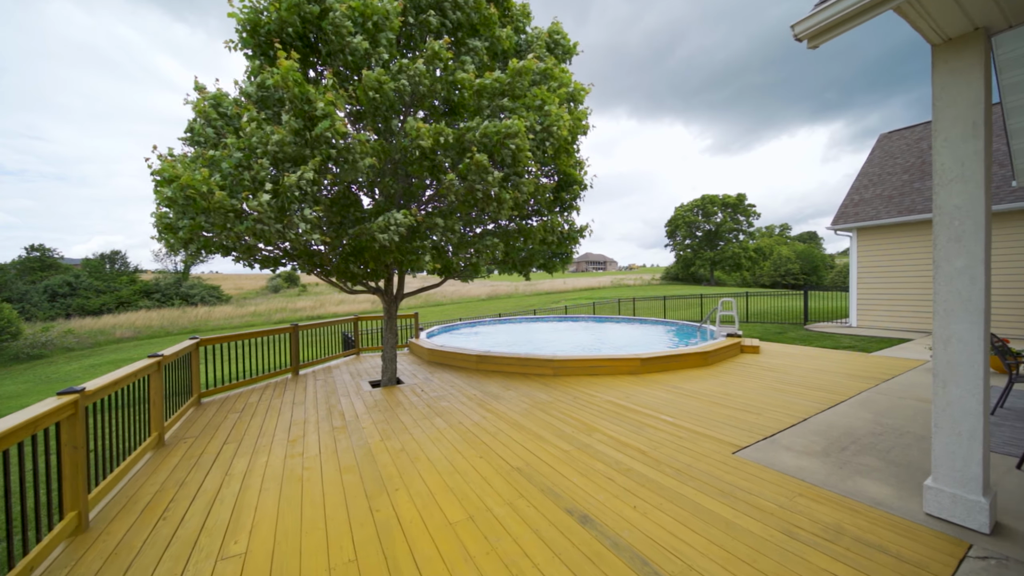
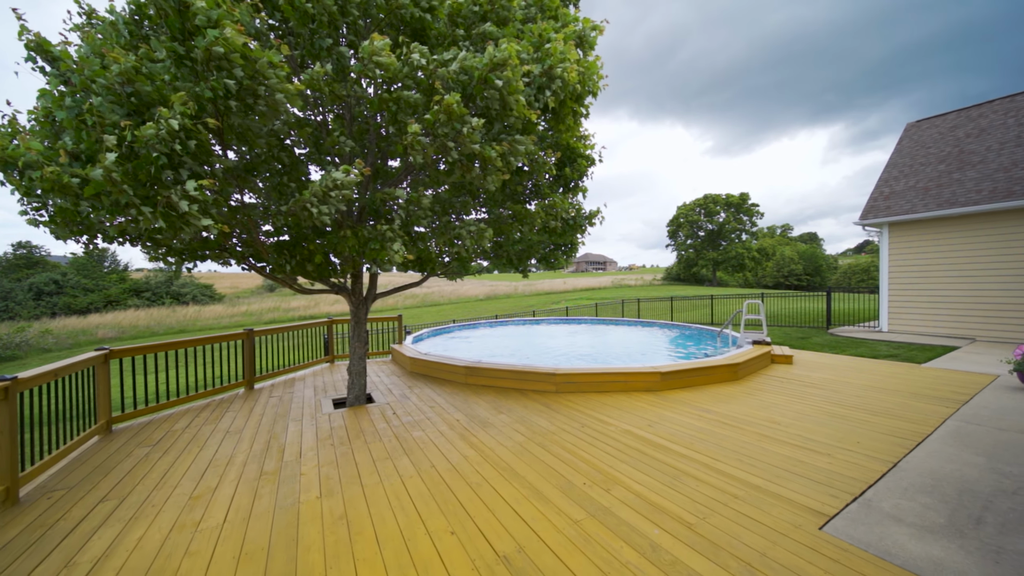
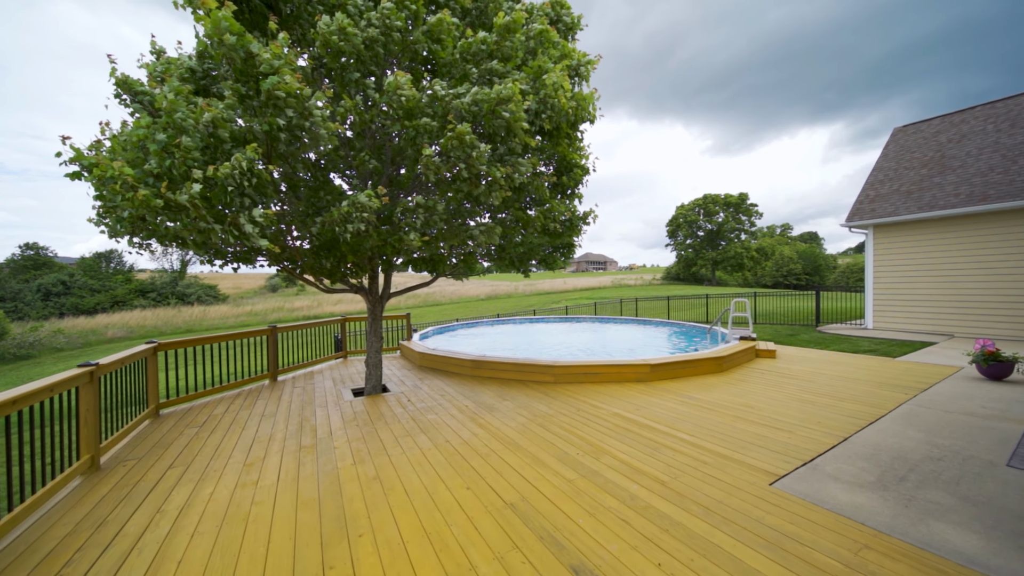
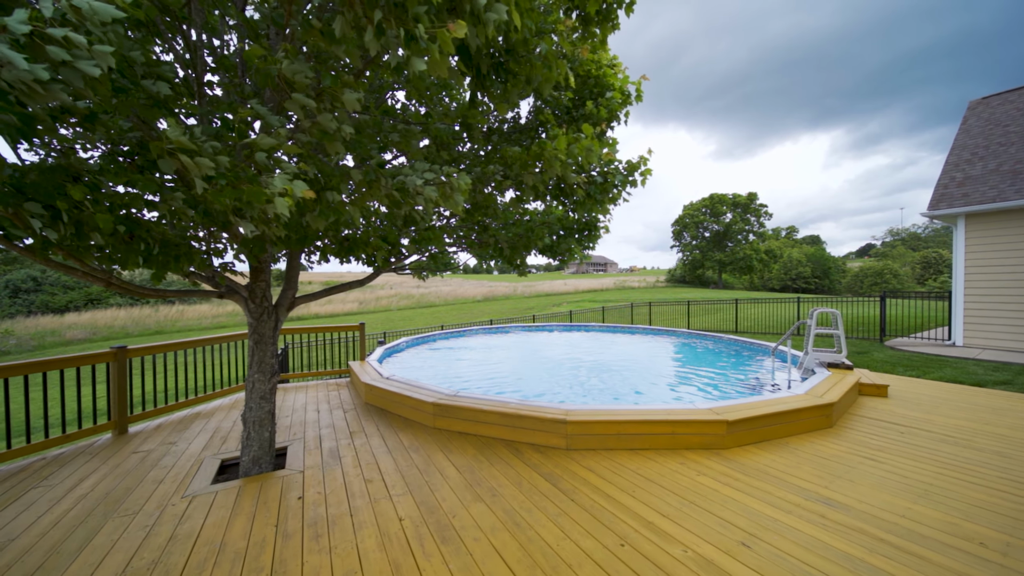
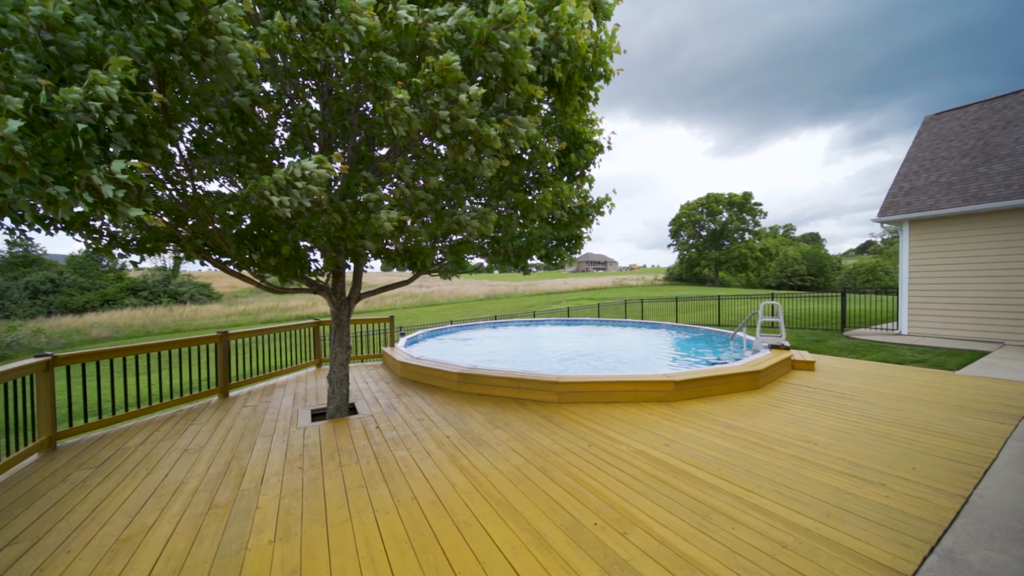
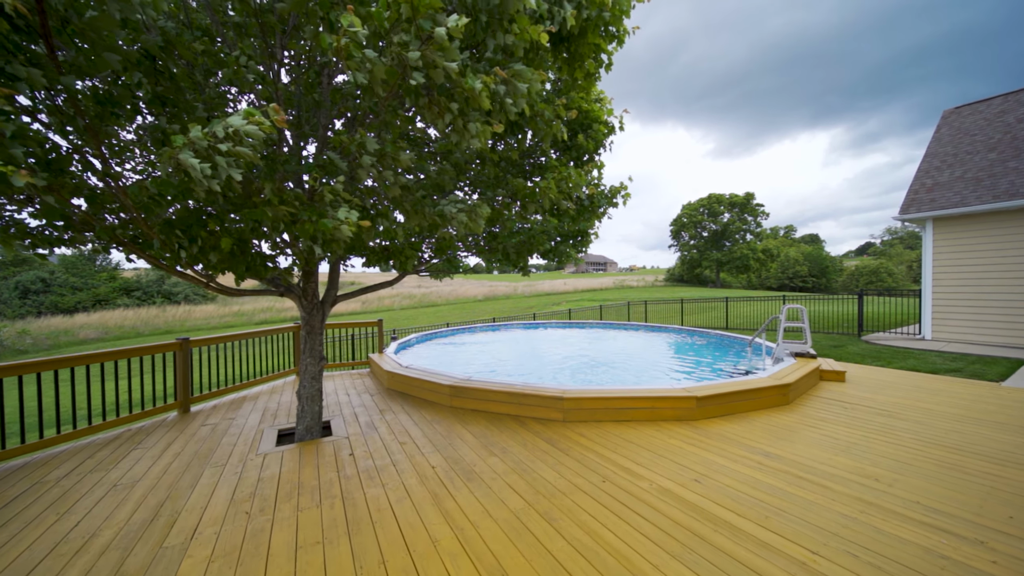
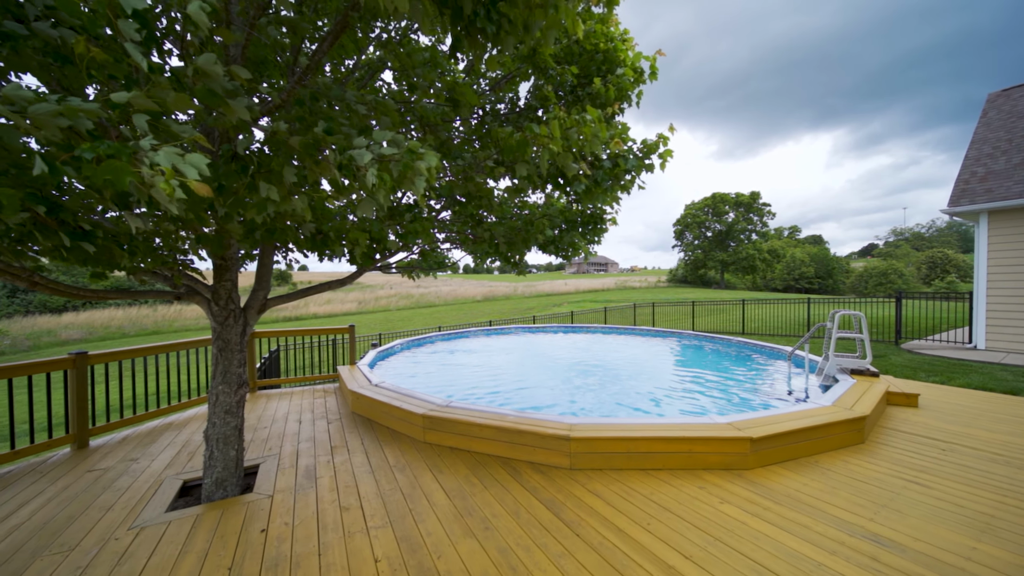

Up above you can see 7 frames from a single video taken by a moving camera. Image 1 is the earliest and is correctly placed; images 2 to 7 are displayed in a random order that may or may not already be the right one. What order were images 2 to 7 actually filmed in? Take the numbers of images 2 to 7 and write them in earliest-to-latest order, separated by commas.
3, 2, 5, 6, 4, 7
